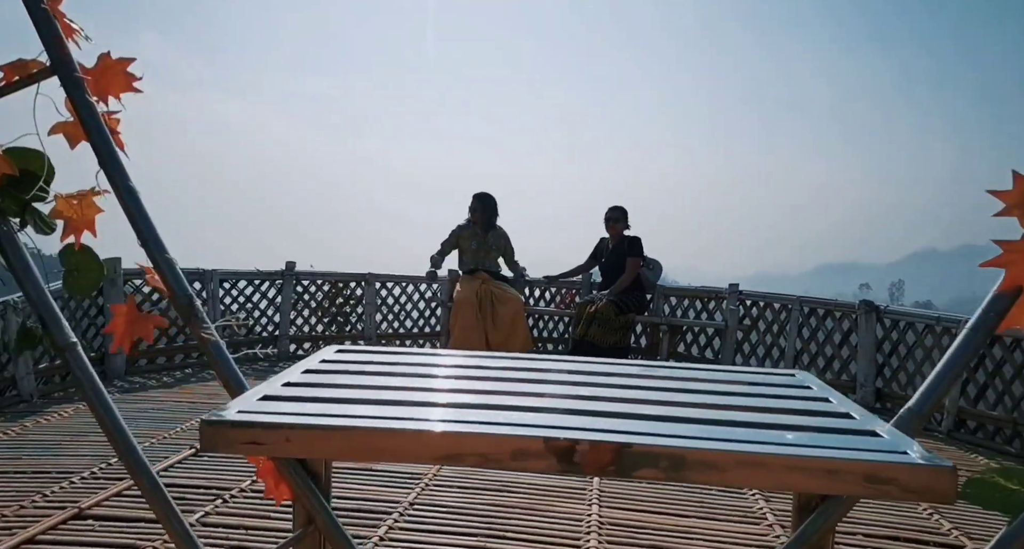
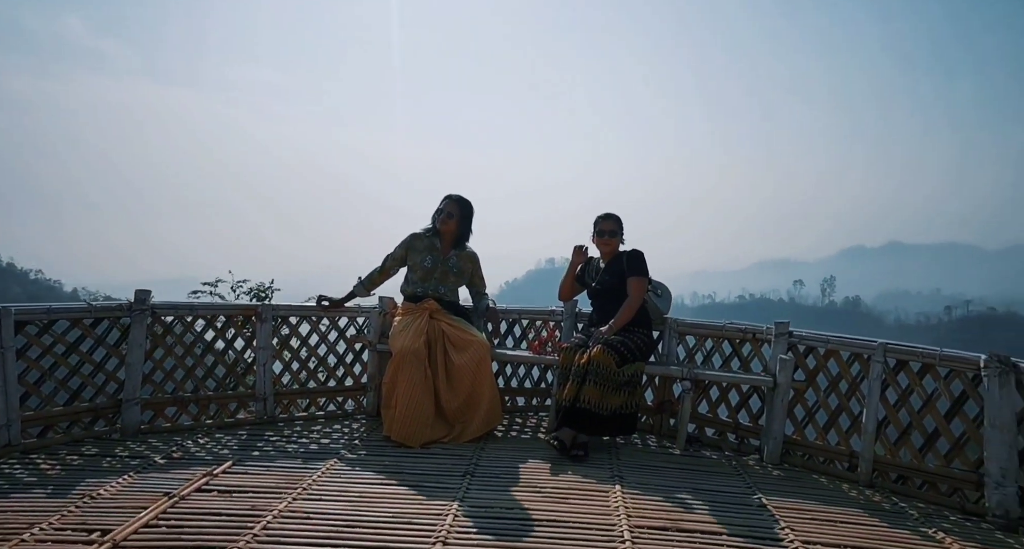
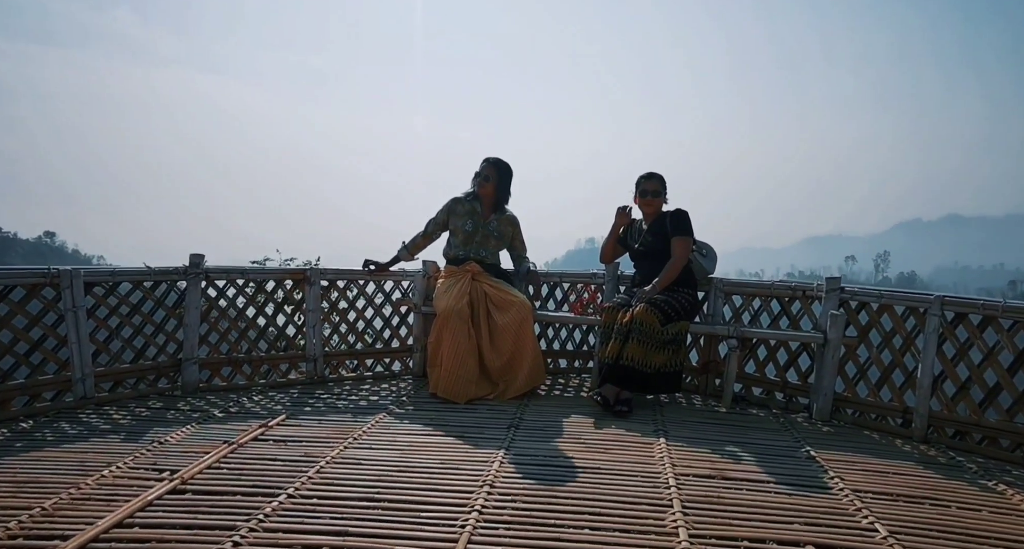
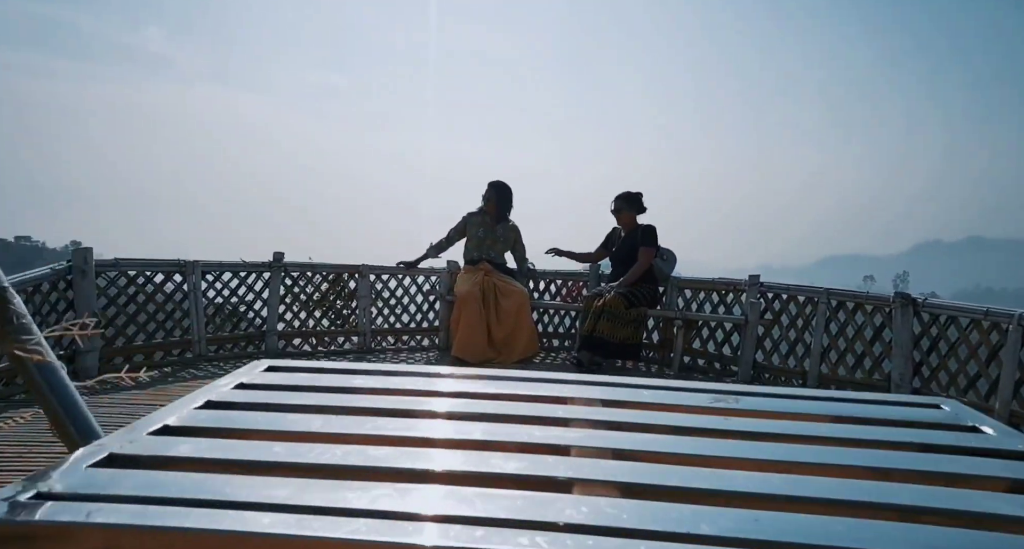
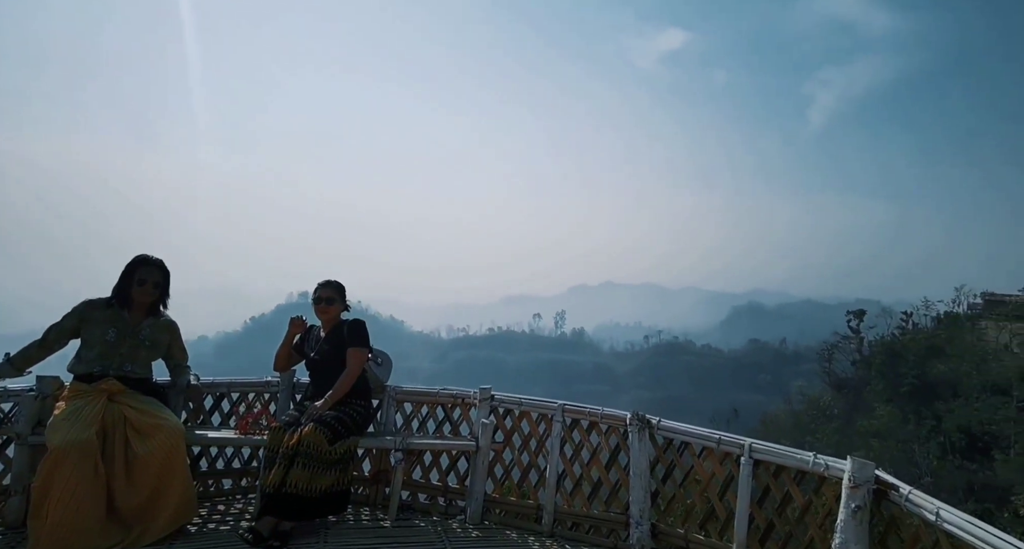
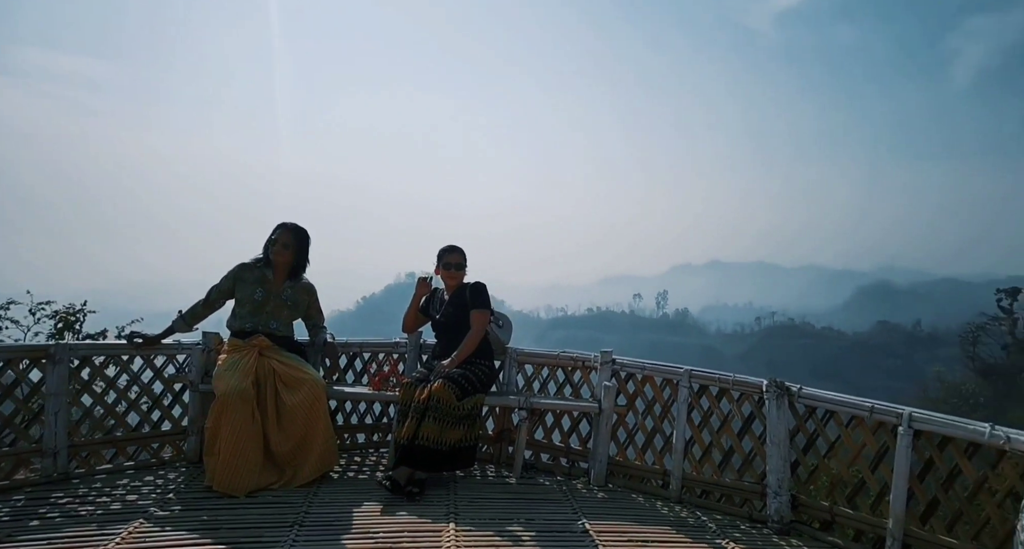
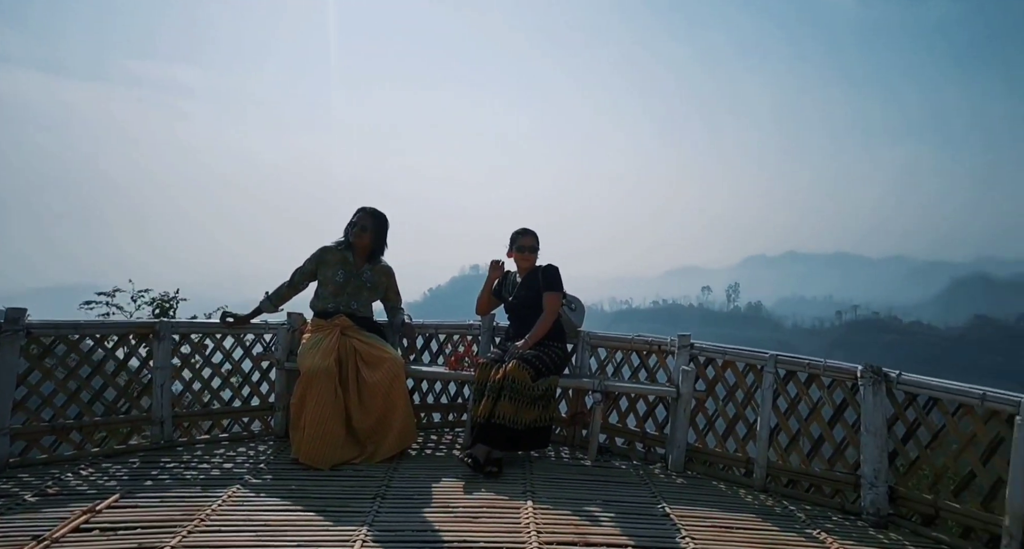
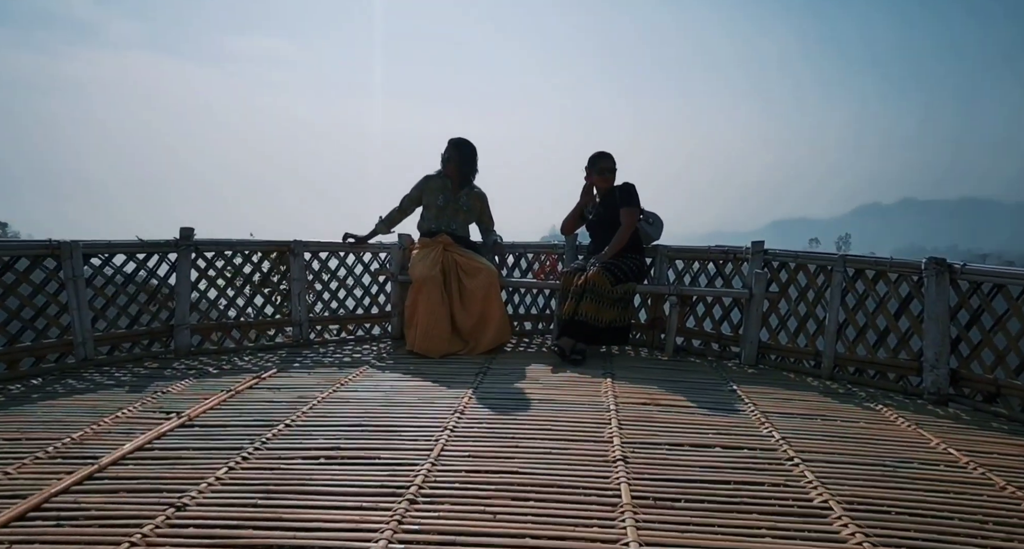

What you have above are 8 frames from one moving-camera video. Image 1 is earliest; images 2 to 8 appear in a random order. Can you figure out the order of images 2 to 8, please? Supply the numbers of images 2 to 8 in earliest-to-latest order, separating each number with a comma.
4, 8, 3, 2, 7, 6, 5
